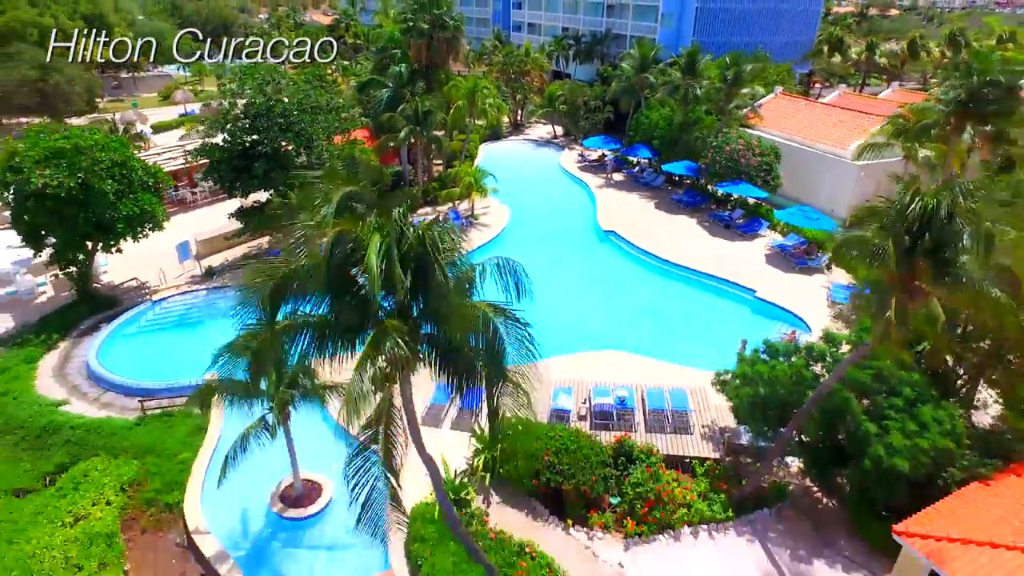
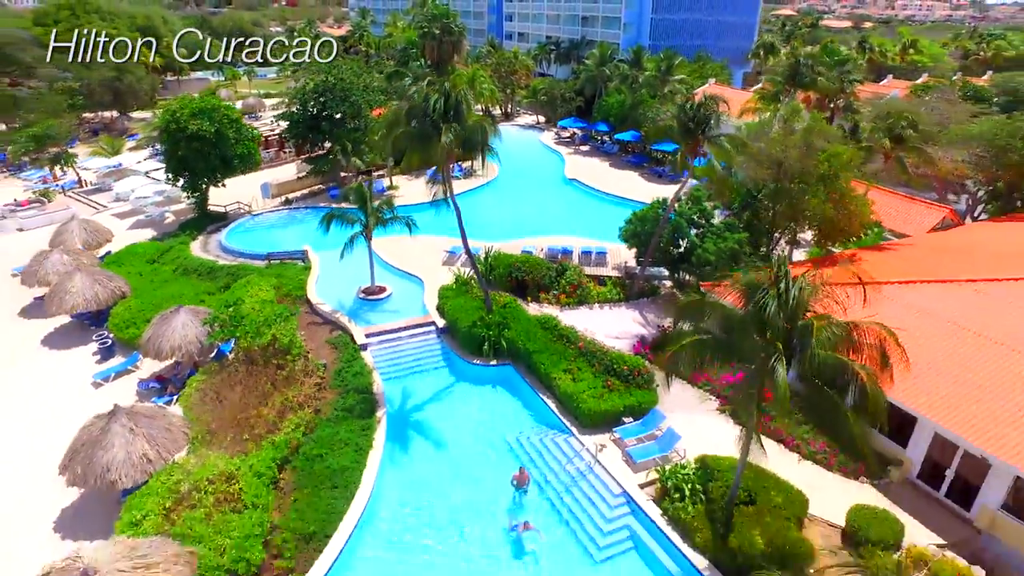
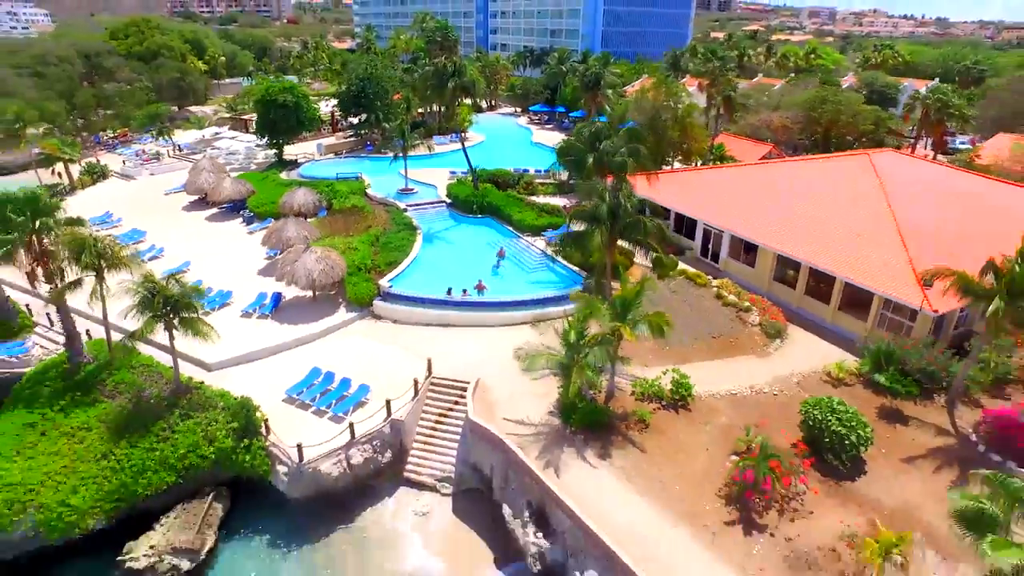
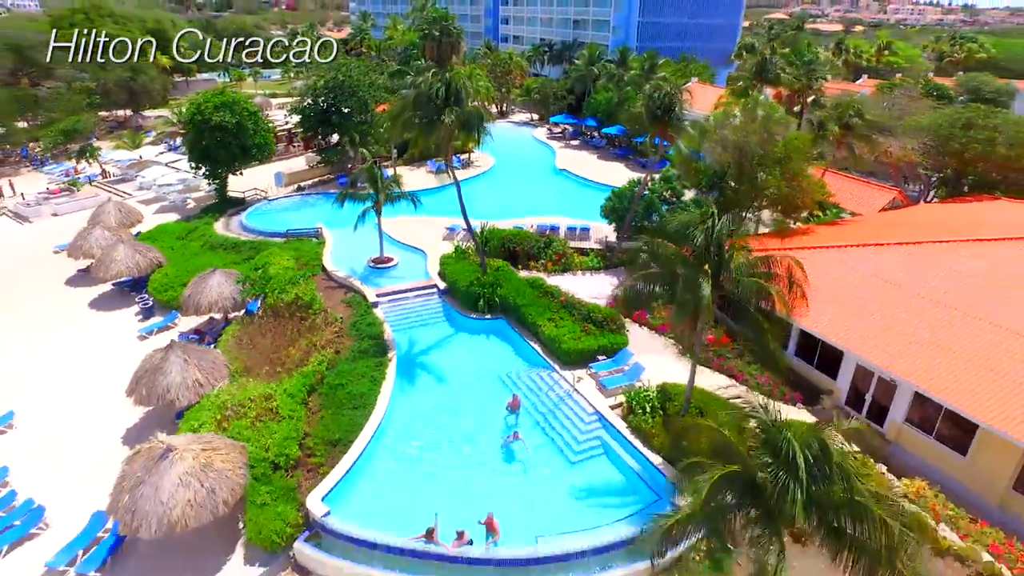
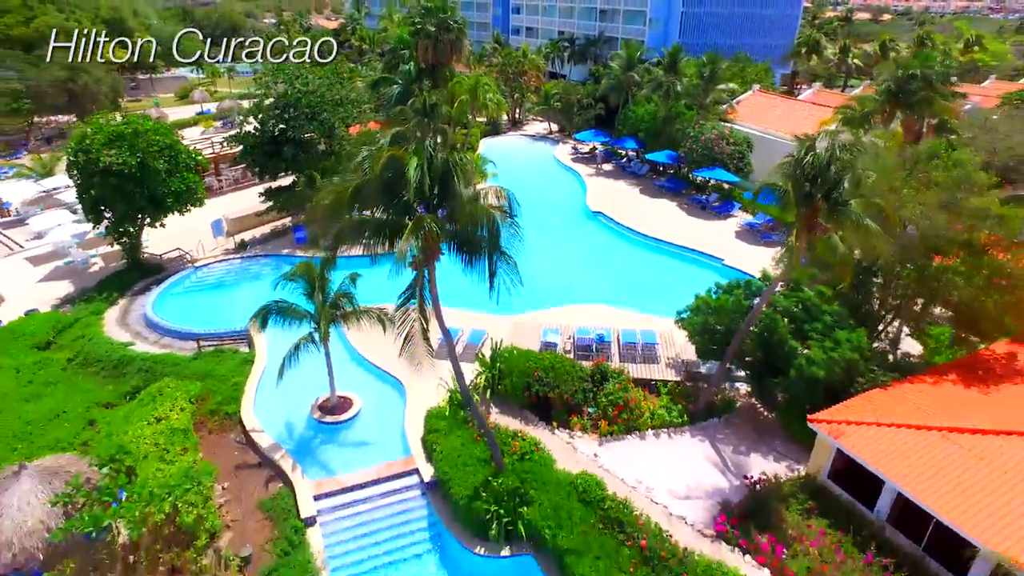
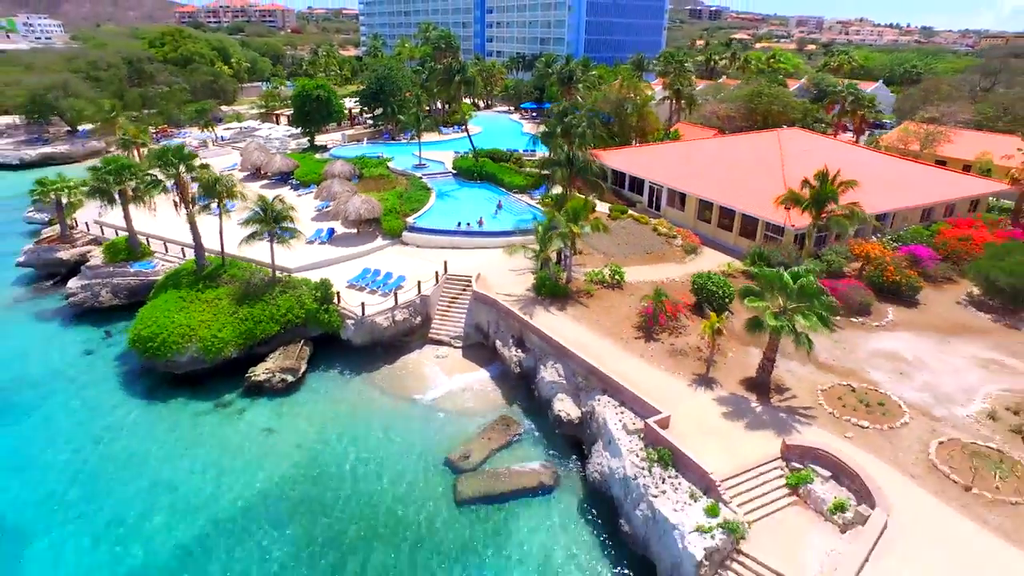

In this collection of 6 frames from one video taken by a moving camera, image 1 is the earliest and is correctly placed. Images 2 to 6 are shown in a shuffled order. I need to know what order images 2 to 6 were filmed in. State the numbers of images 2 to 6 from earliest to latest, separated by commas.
5, 2, 4, 3, 6
